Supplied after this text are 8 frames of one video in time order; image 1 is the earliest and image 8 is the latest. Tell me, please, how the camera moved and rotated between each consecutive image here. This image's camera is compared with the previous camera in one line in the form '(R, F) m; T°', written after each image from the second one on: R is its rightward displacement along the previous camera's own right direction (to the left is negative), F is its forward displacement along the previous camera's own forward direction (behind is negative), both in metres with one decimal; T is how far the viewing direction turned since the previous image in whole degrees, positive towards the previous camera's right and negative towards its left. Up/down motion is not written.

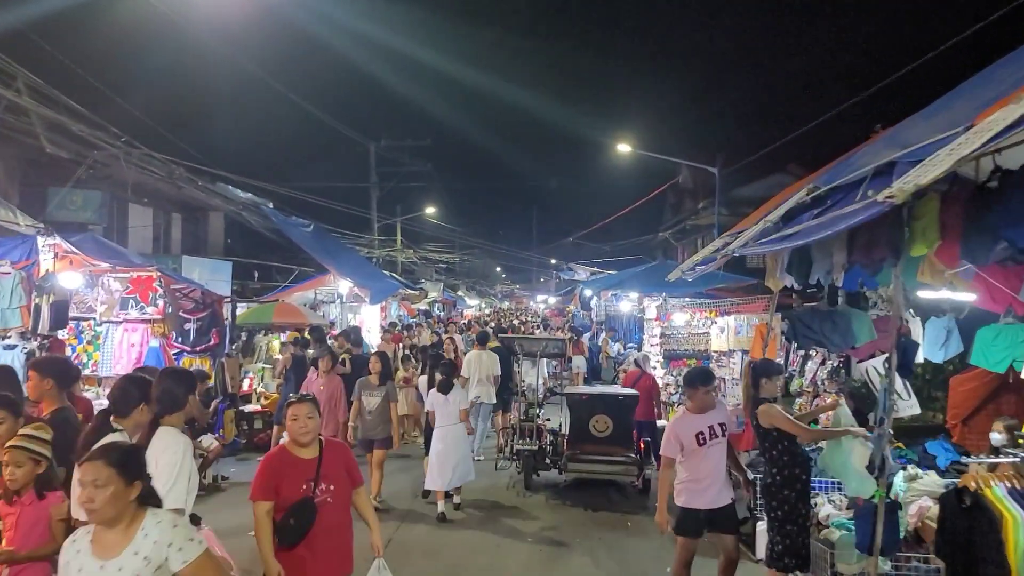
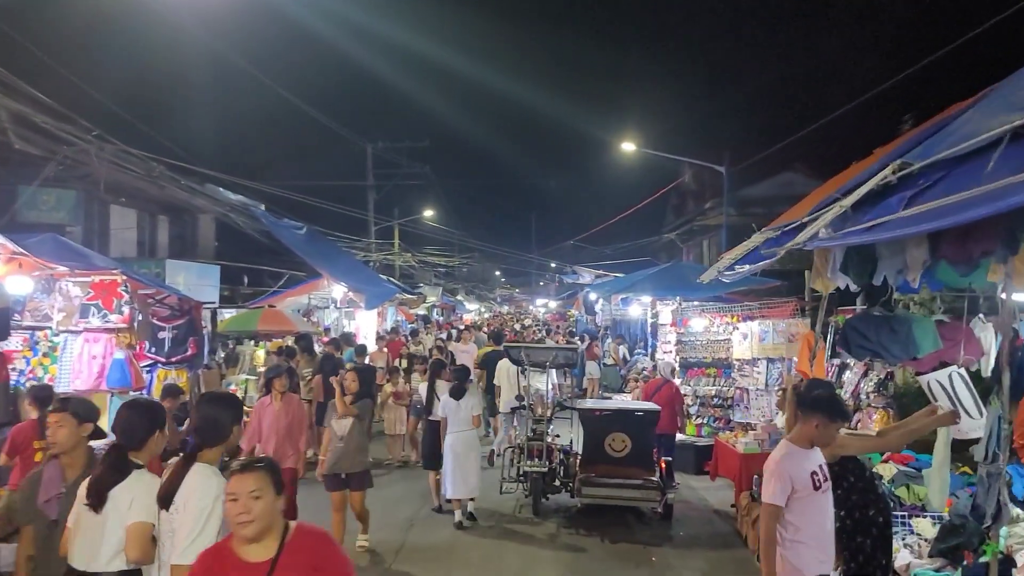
(-0.1, +0.8) m; 0°
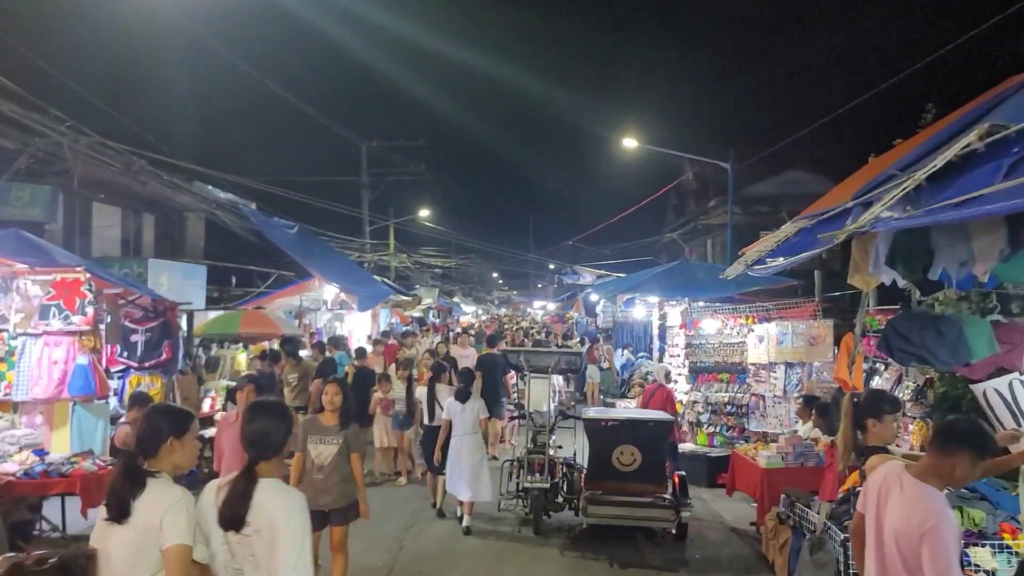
(0.0, +0.6) m; 0°
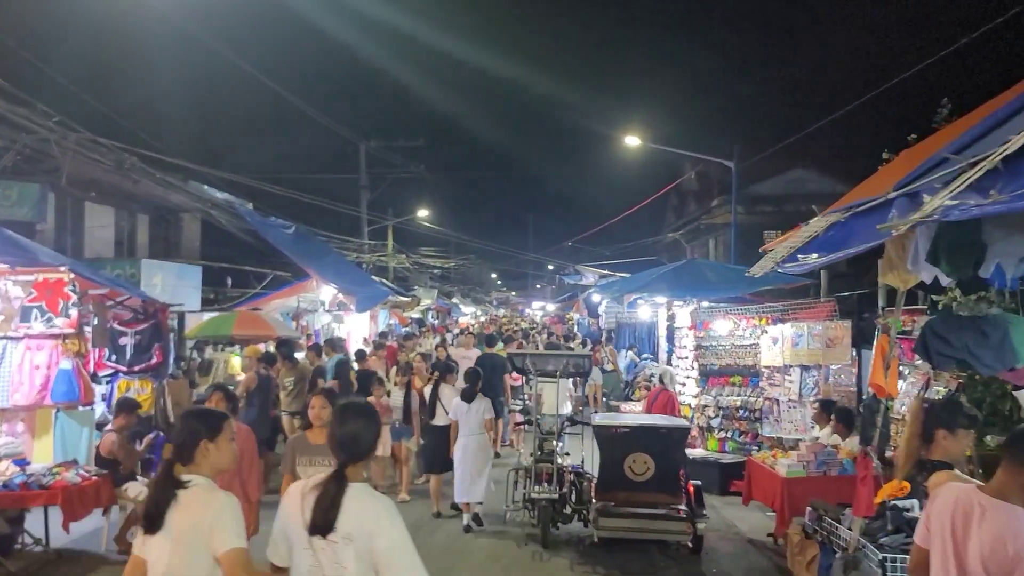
(-0.1, +0.3) m; 0°
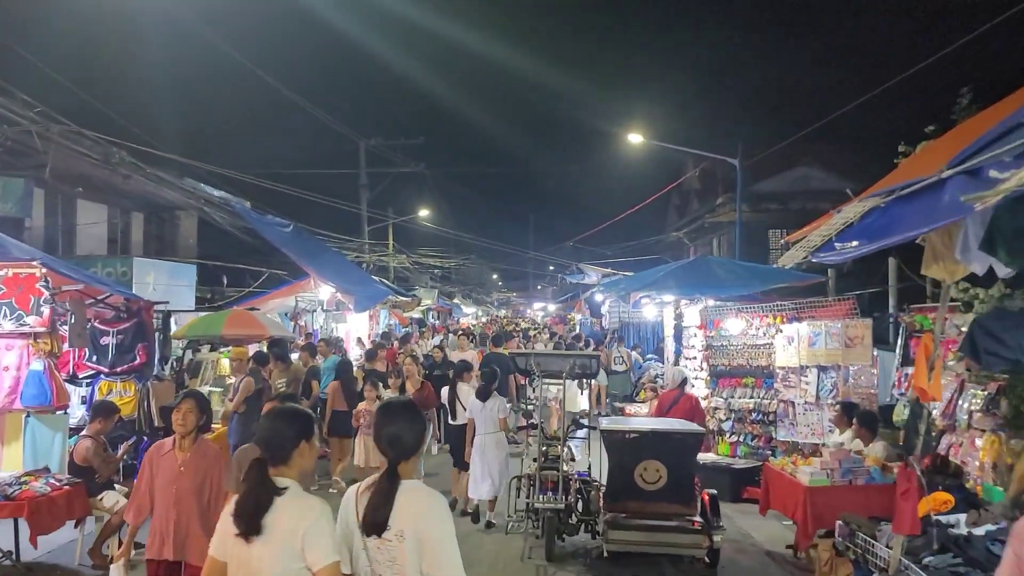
(0.0, +0.4) m; 0°
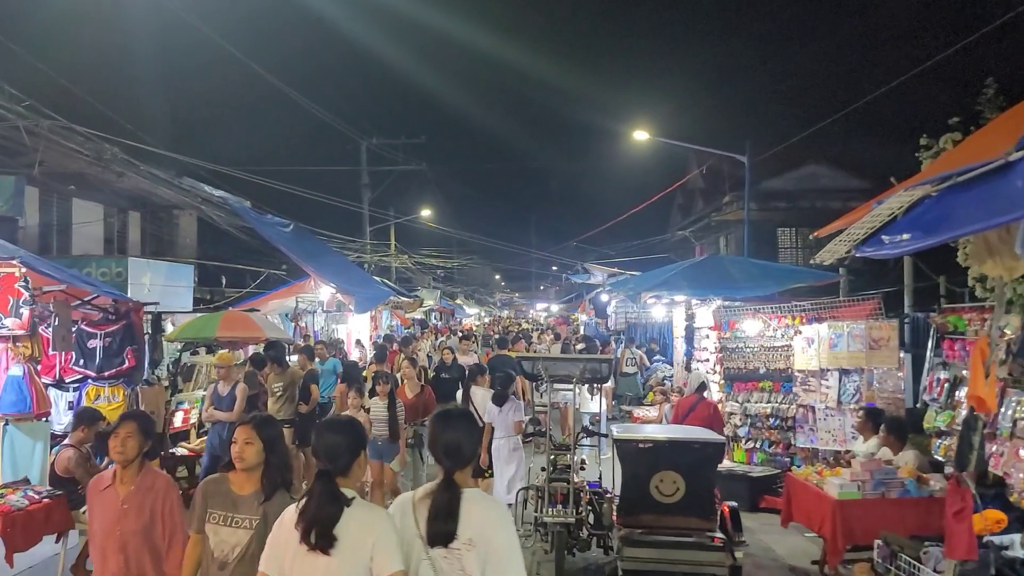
(0.0, +0.3) m; 0°
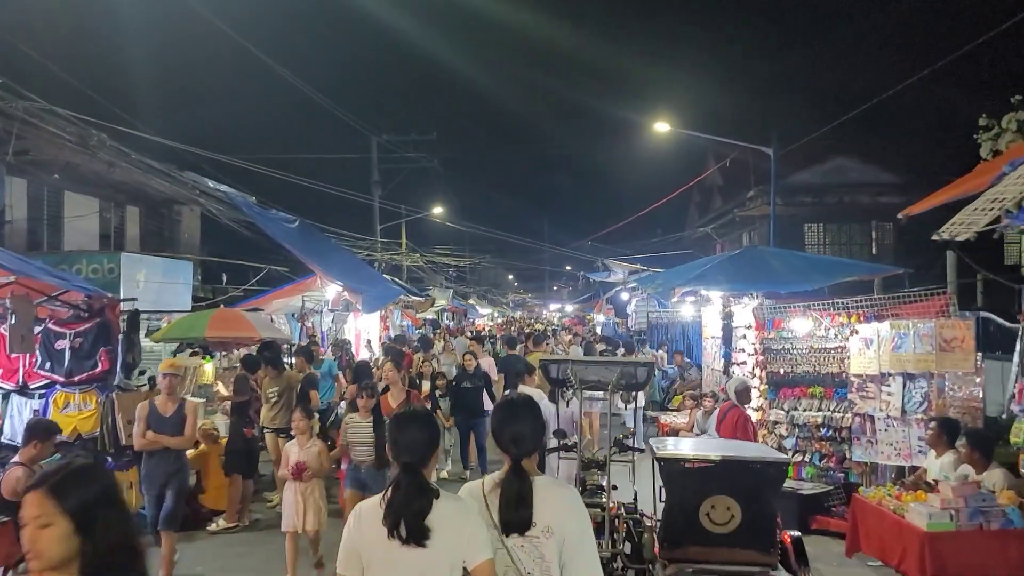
(-0.1, +0.8) m; -1°
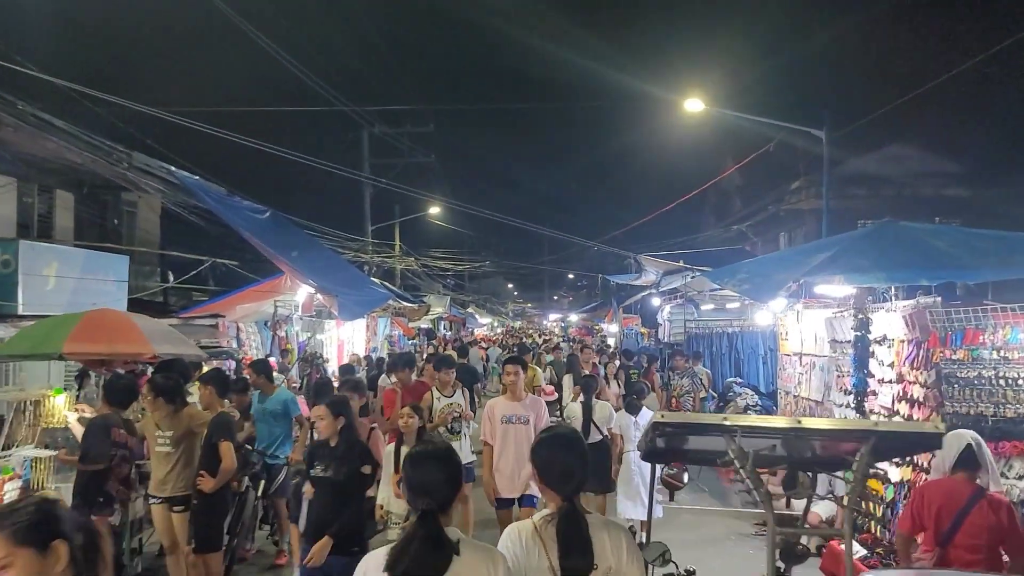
(-0.2, +2.8) m; 0°
